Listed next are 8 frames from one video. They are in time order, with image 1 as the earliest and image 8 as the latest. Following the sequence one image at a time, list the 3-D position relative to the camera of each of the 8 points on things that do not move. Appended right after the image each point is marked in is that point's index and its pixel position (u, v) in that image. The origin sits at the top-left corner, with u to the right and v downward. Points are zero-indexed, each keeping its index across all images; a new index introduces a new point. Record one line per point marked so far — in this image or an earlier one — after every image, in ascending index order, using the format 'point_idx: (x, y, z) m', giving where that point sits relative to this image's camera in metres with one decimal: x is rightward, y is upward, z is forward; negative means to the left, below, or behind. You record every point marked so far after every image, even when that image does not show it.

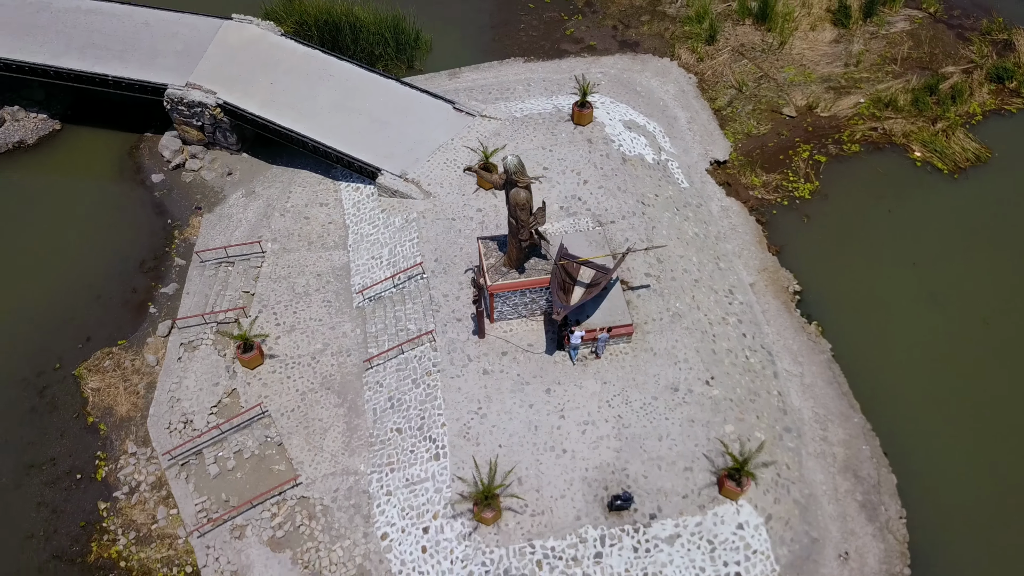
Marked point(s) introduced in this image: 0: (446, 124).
0: (-1.3, +3.2, +16.0) m
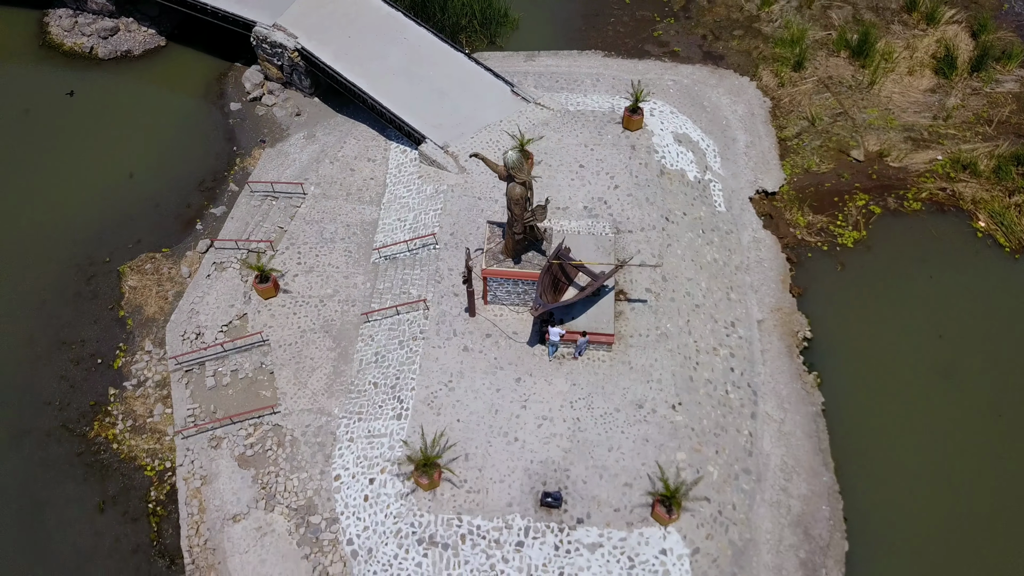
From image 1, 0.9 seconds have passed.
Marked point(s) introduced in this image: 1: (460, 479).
0: (-0.3, +3.6, +16.4) m
1: (-0.8, -2.9, +12.4) m
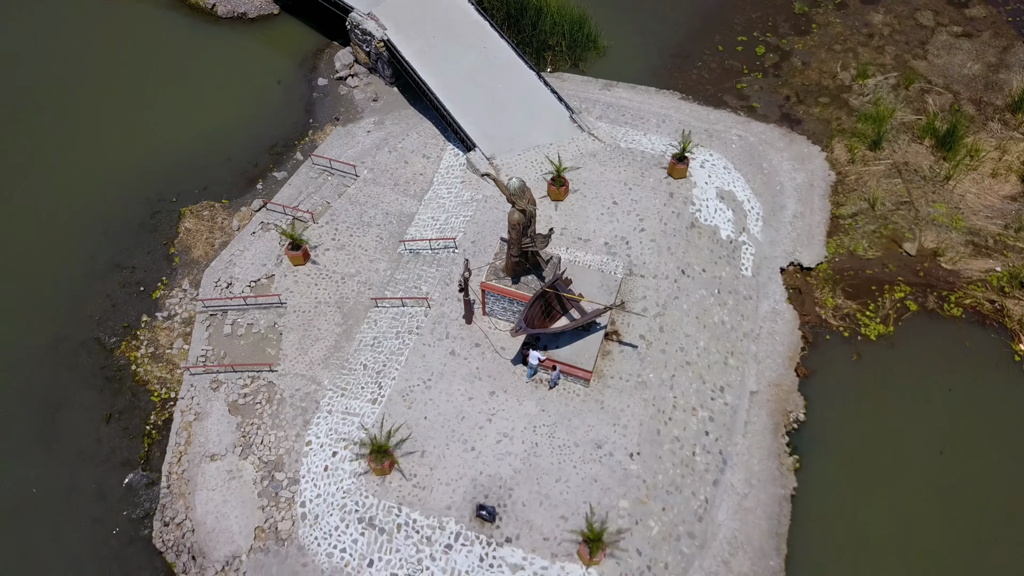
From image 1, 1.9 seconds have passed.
0: (+0.9, +3.2, +16.9) m
1: (-1.6, -2.9, +13.1) m
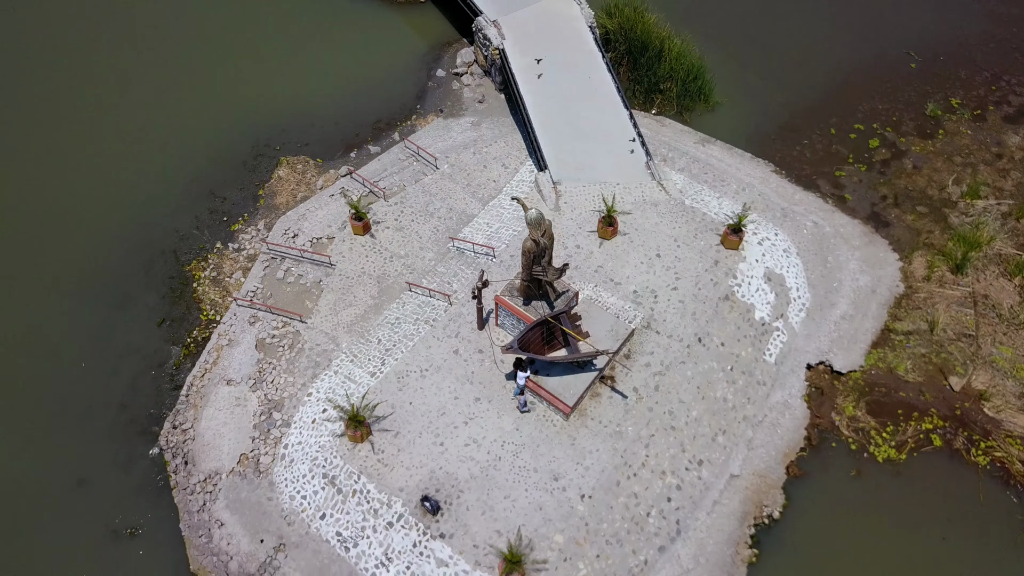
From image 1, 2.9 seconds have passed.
0: (+2.4, +2.5, +17.3) m
1: (-2.3, -2.7, +14.1) m
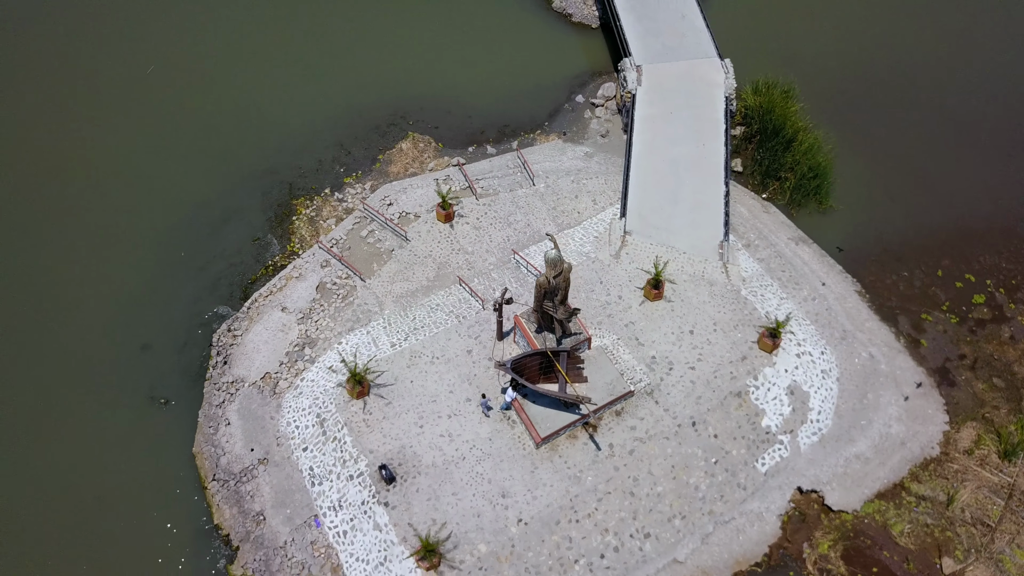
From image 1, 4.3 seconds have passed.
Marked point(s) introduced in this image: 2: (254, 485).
0: (+4.0, +0.9, +17.6) m
1: (-2.7, -2.3, +15.6) m
2: (-4.8, -3.7, +15.7) m
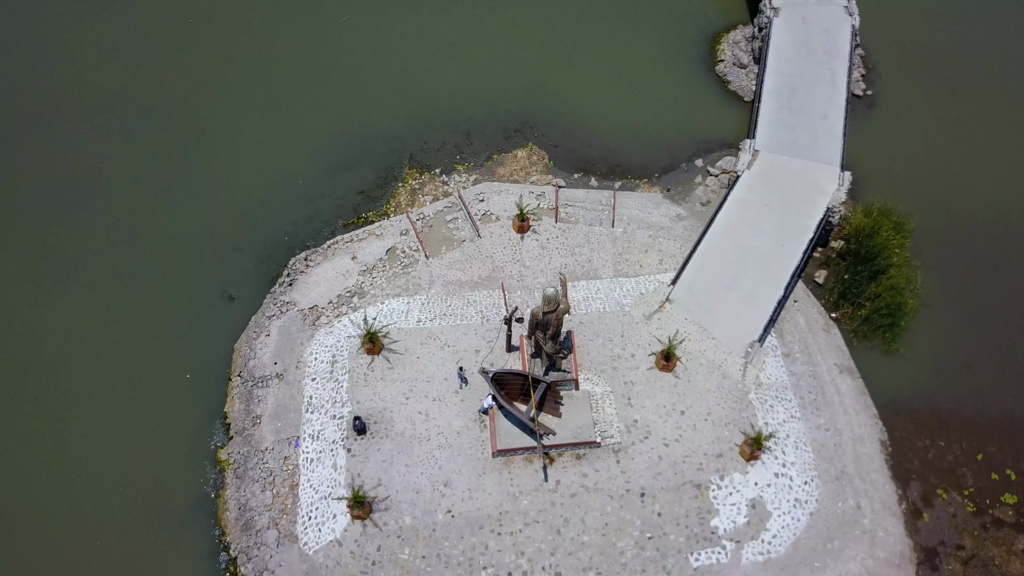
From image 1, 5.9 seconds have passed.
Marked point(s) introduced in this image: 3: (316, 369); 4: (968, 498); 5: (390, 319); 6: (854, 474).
0: (+4.7, -1.0, +17.8) m
1: (-2.9, -1.7, +17.4) m
2: (-5.4, -2.3, +18.0) m
3: (-4.2, -1.8, +17.9) m
4: (+9.5, -4.4, +17.3) m
5: (-2.7, -0.6, +18.3) m
6: (+7.1, -3.9, +17.1) m
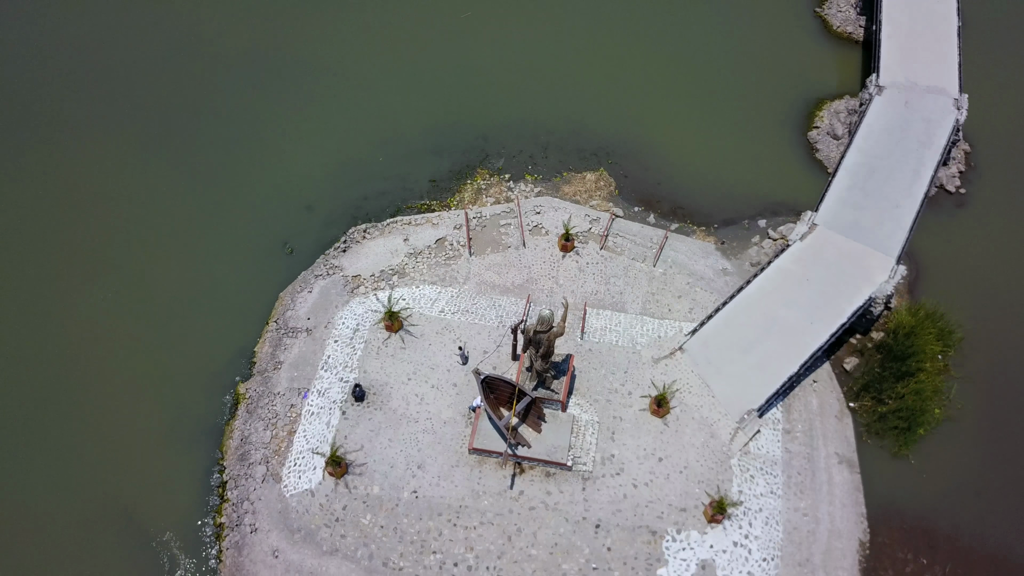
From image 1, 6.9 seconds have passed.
0: (+4.8, -2.4, +17.8) m
1: (-2.8, -1.2, +18.6) m
2: (-5.2, -1.3, +19.5) m
3: (-4.0, -1.0, +19.3) m
4: (+8.6, -6.8, +16.7) m
5: (-2.2, -0.3, +19.4) m
6: (+6.3, -5.7, +16.9) m
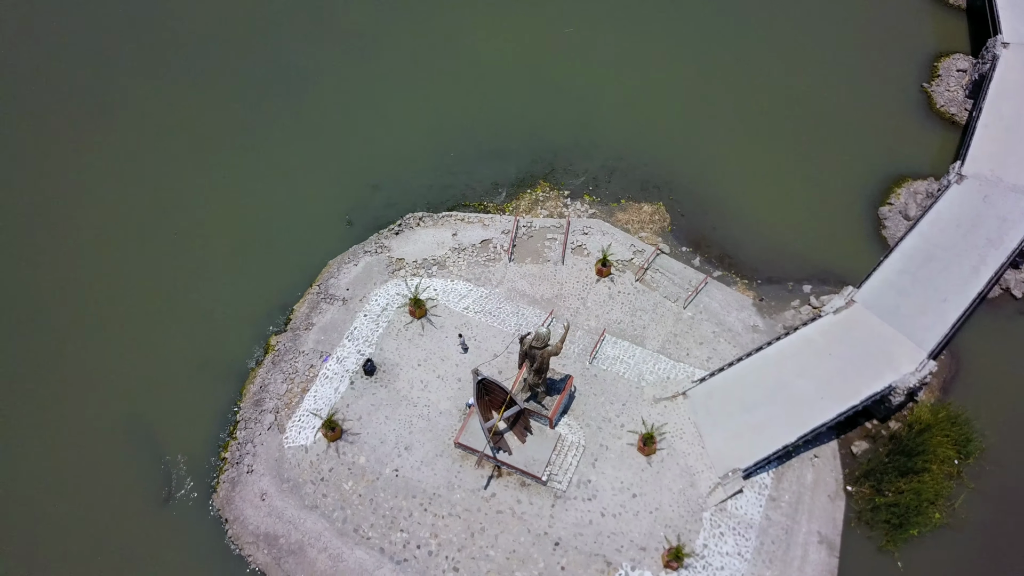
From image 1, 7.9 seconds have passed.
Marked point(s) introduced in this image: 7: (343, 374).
0: (+4.6, -3.6, +17.9) m
1: (-2.4, -0.9, +19.6) m
2: (-4.7, -0.5, +20.8) m
3: (-3.5, -0.5, +20.4) m
4: (+7.2, -8.7, +16.3) m
5: (-1.6, -0.2, +20.4) m
6: (+5.3, -7.1, +16.8) m
7: (-4.0, -1.9, +19.0) m
